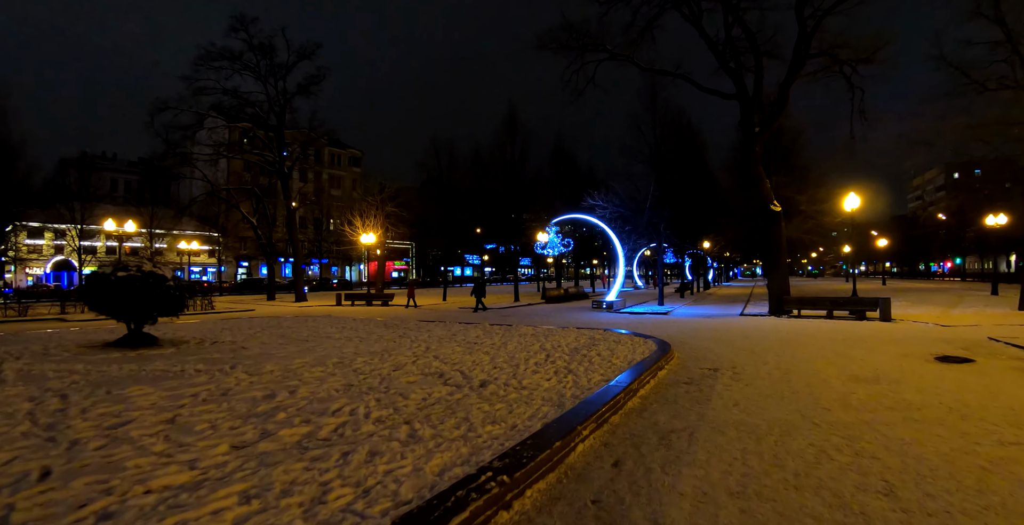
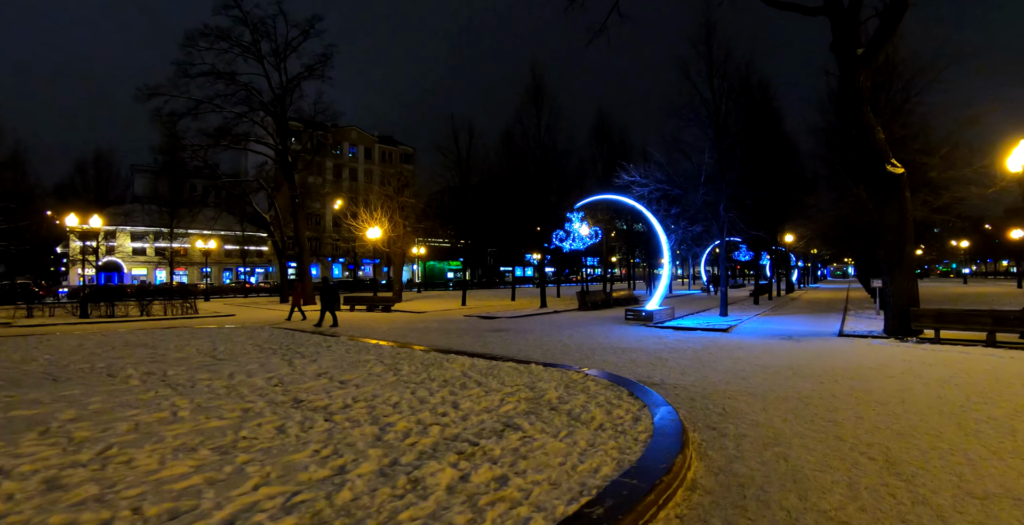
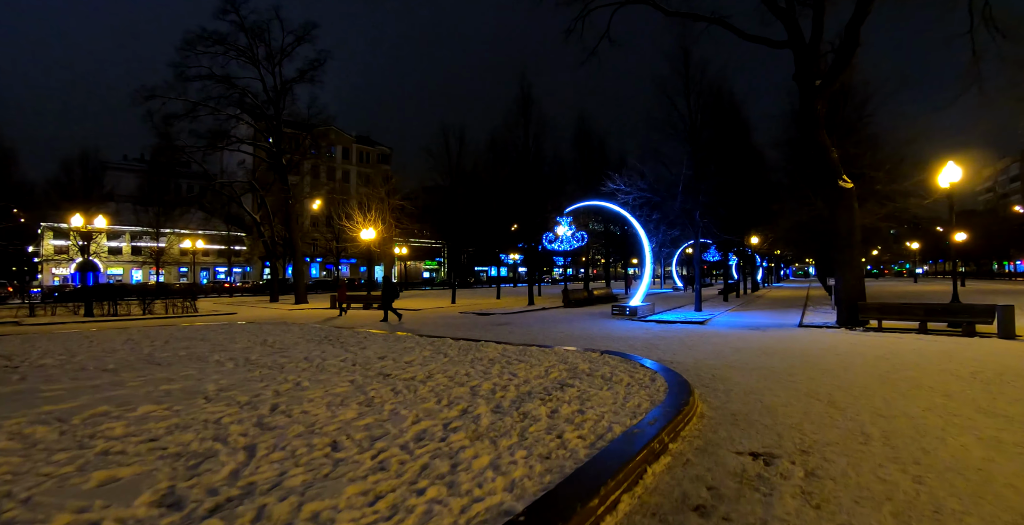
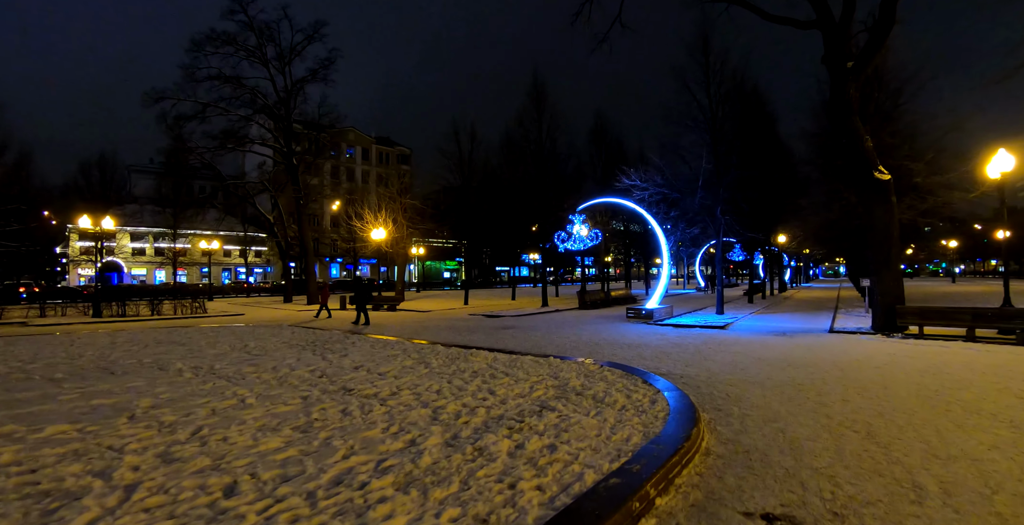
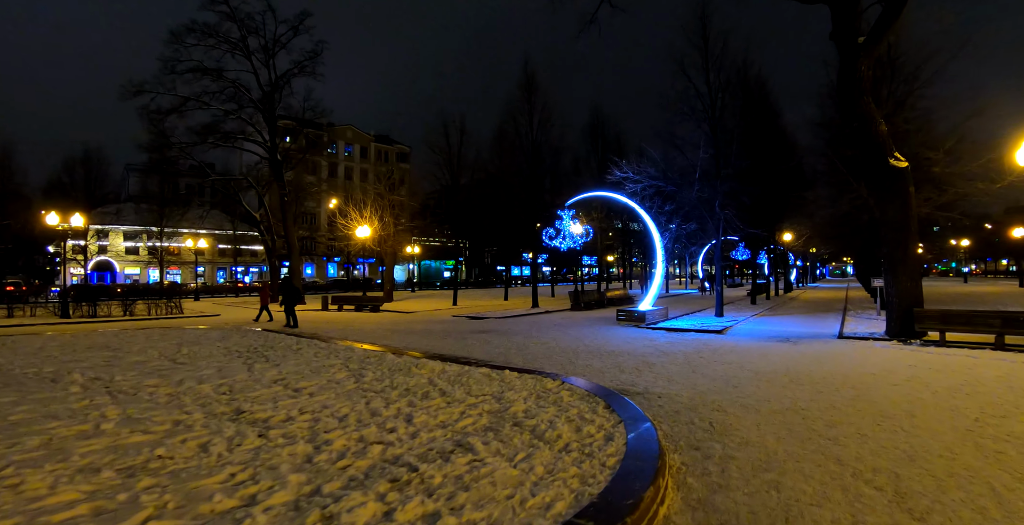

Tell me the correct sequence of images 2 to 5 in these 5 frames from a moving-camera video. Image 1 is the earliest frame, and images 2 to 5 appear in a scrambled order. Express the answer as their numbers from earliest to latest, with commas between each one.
3, 4, 2, 5
